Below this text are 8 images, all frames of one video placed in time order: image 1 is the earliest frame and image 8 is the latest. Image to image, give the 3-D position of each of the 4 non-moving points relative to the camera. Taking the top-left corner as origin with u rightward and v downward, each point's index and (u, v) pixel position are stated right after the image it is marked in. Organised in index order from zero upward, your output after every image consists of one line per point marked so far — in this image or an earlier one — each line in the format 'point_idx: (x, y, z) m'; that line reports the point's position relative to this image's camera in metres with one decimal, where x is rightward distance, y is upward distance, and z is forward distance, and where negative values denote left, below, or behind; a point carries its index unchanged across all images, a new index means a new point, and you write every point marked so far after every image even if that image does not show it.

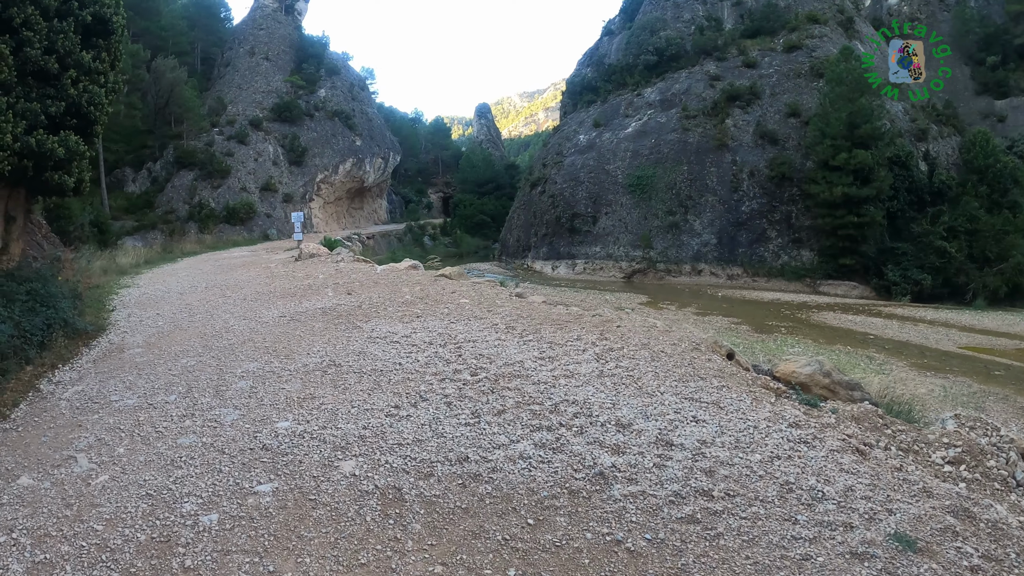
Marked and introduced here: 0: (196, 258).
0: (-9.6, +0.9, +17.9) m
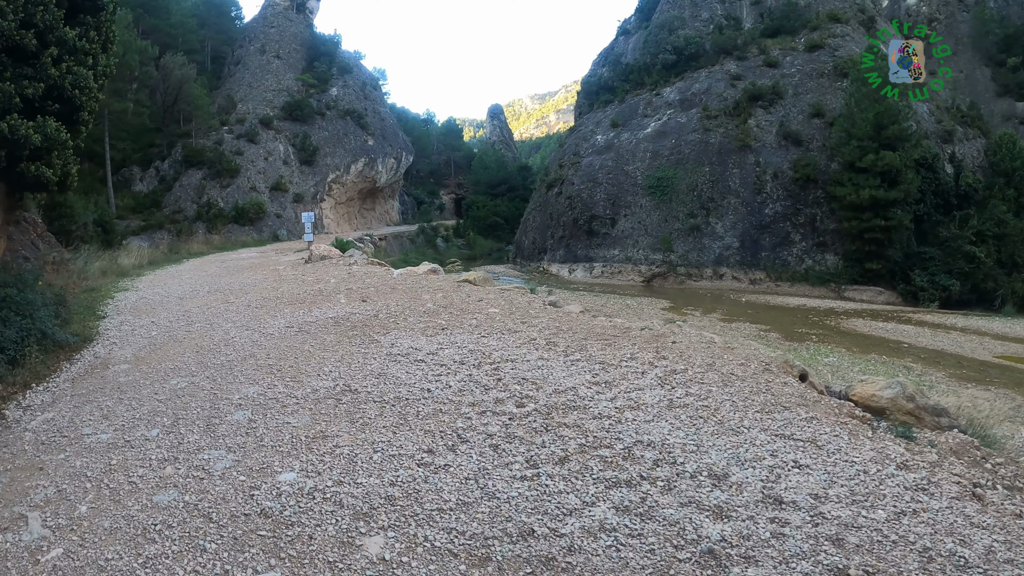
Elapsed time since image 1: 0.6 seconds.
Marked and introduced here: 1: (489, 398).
0: (-9.0, +0.9, +17.1) m
1: (-0.1, -0.9, +4.5) m
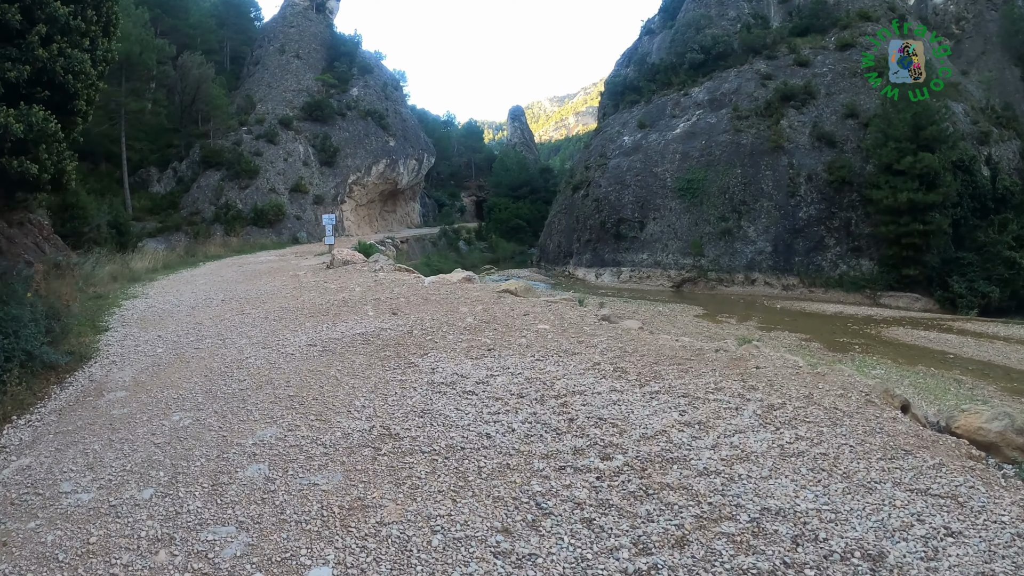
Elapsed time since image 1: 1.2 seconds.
0: (-8.2, +0.7, +16.5) m
1: (+0.4, -1.0, +3.7) m
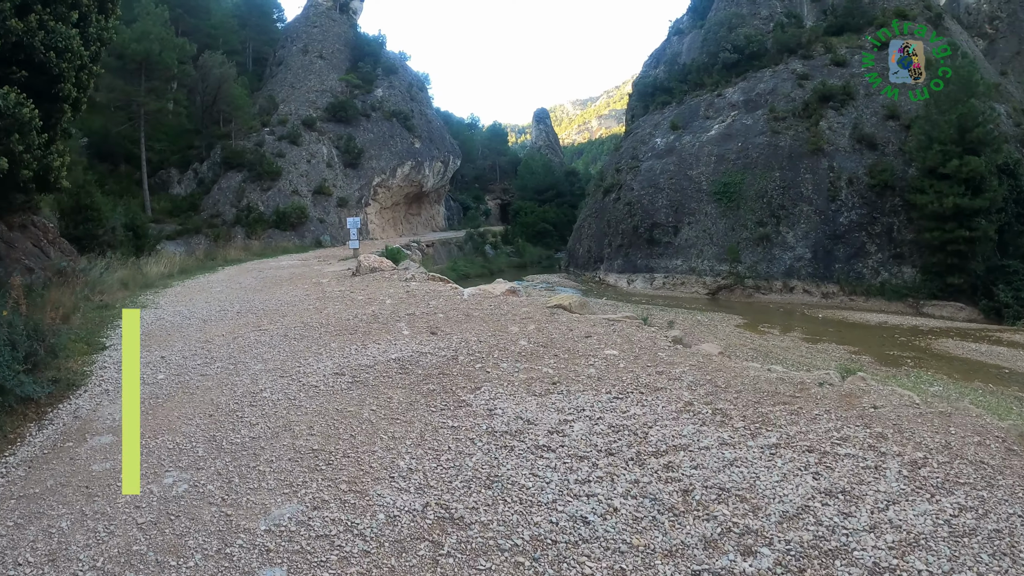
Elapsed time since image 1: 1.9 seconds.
0: (-7.3, +0.6, +15.8) m
1: (+0.8, -1.1, +2.7) m
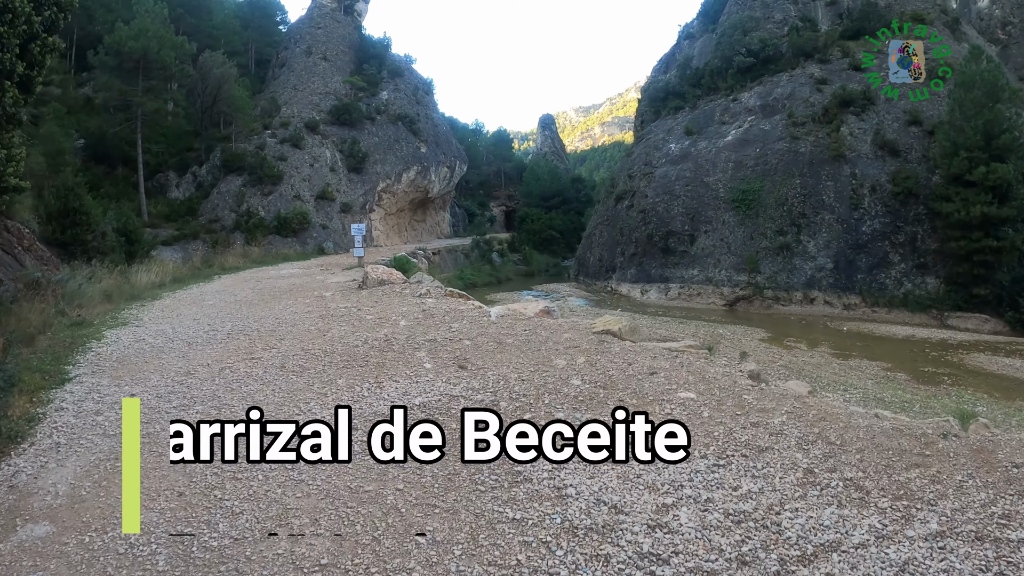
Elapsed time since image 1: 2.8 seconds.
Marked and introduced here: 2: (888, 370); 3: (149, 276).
0: (-6.9, +0.3, +14.8) m
1: (+1.2, -1.3, +1.7) m
2: (+10.6, -2.3, +16.4) m
3: (-8.0, +0.3, +12.9) m
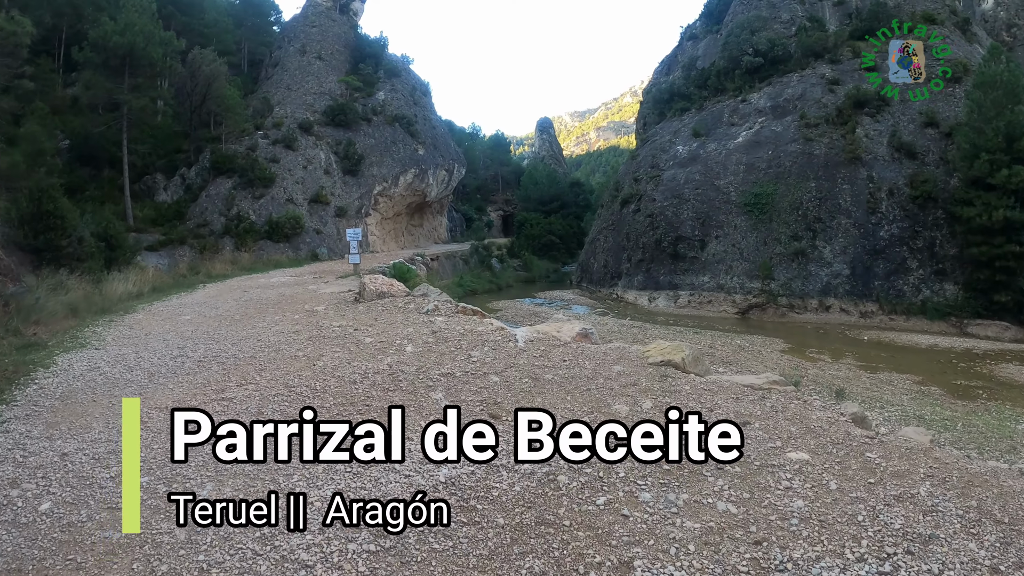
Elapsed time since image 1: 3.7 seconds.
0: (-6.8, +0.1, +13.7) m
1: (+1.5, -1.4, +0.7) m
2: (+10.8, -2.6, +15.4) m
3: (-7.8, +0.1, +11.8) m
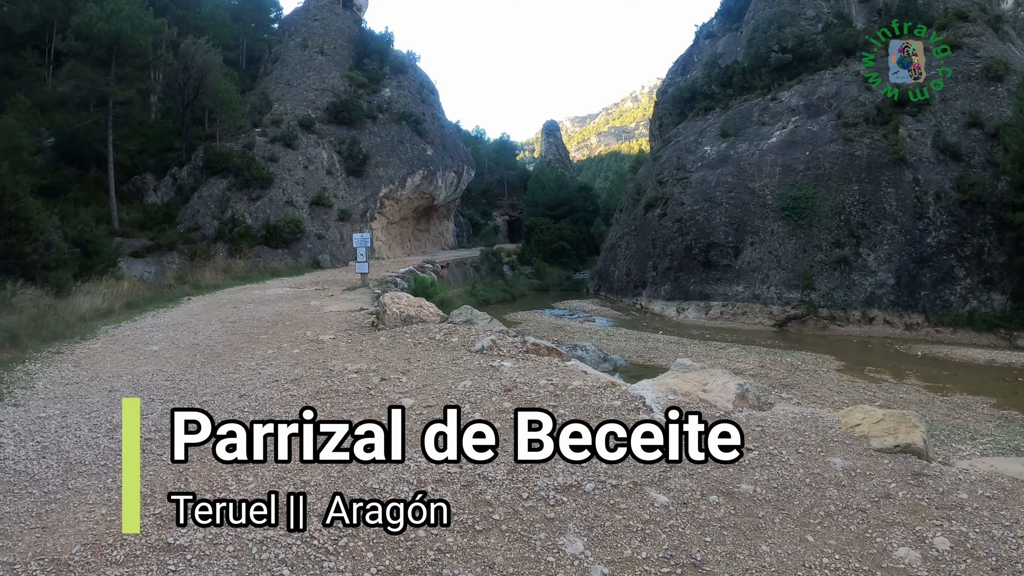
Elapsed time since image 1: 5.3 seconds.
0: (-6.1, -0.2, +11.9) m
1: (+2.2, -1.6, -1.2) m
2: (+11.4, -2.9, +13.6) m
3: (-7.1, -0.2, +9.9) m
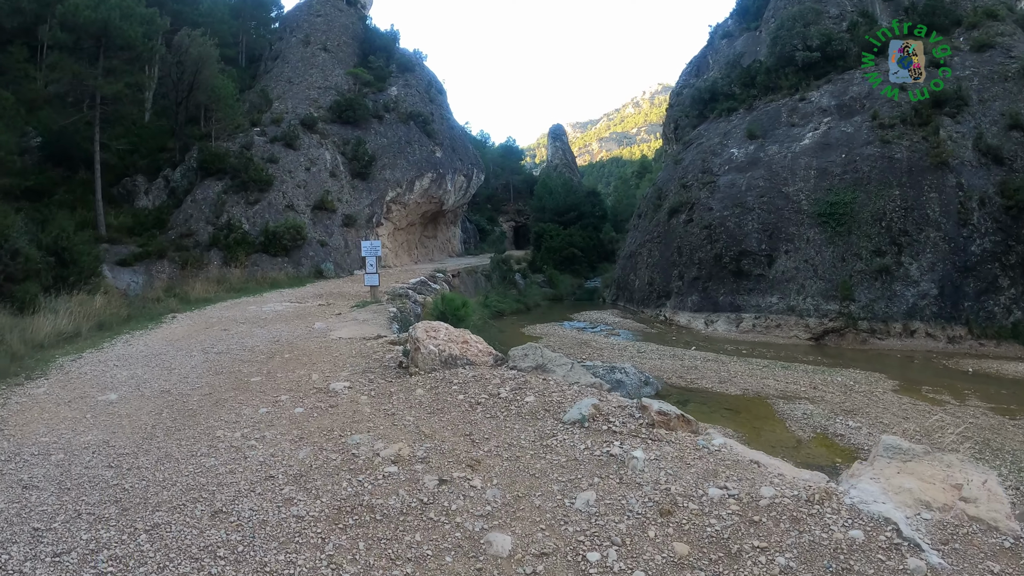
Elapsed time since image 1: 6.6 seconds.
0: (-5.5, -0.5, +10.3) m
1: (+2.8, -1.8, -2.7) m
2: (+12.0, -3.2, +12.0) m
3: (-6.5, -0.5, +8.4) m
